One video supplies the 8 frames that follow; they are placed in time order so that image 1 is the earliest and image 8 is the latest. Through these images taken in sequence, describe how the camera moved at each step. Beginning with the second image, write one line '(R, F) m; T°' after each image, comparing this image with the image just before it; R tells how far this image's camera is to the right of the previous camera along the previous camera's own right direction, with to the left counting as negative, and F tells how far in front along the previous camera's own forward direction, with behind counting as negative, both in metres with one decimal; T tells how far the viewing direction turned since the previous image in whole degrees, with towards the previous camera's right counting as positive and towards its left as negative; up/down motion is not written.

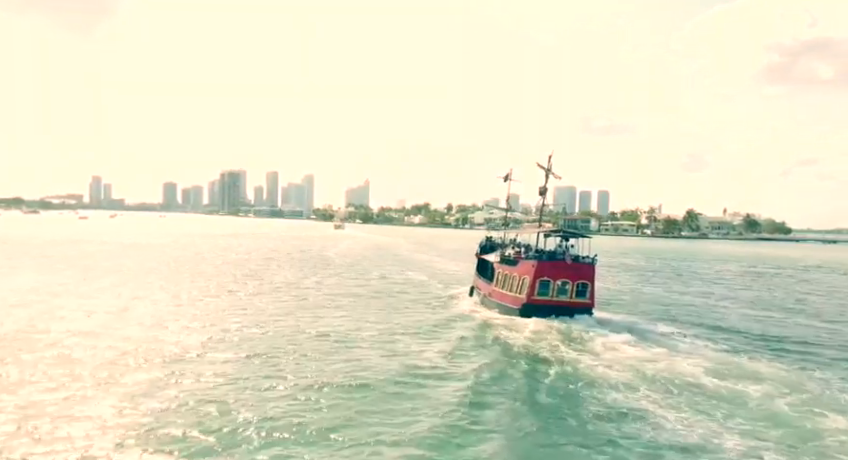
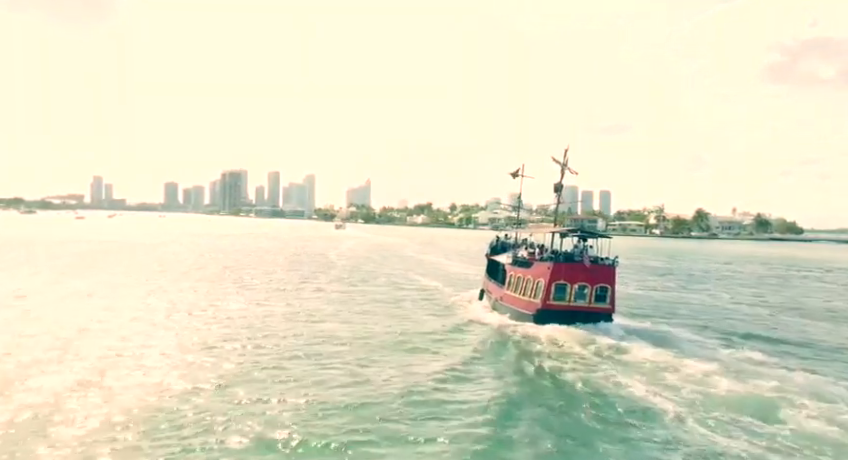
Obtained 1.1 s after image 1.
(-0.4, +2.3) m; 0°
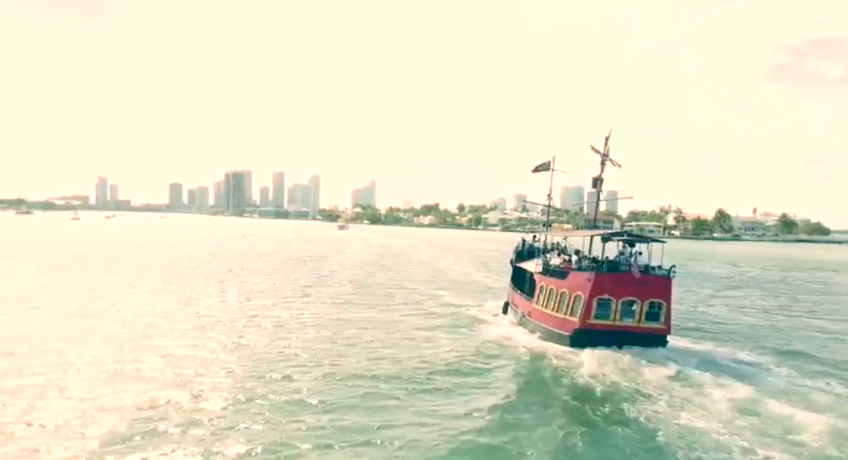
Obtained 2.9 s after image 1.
(-0.7, +4.9) m; 0°
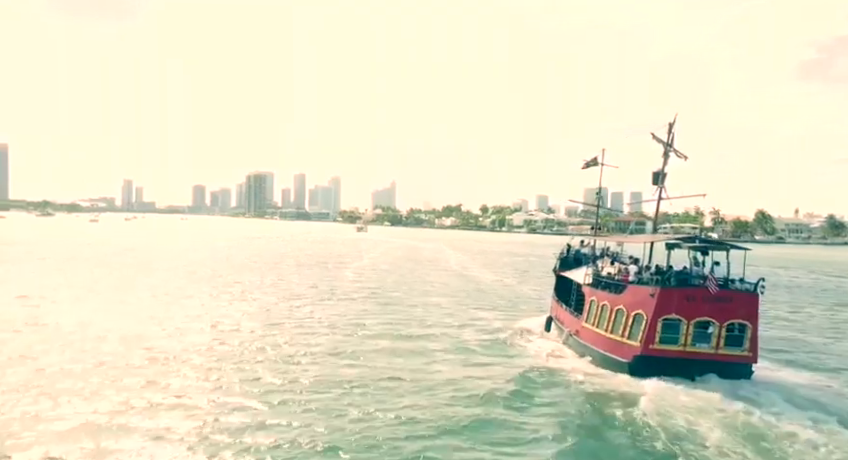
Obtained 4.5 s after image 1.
(-0.6, +4.1) m; -2°
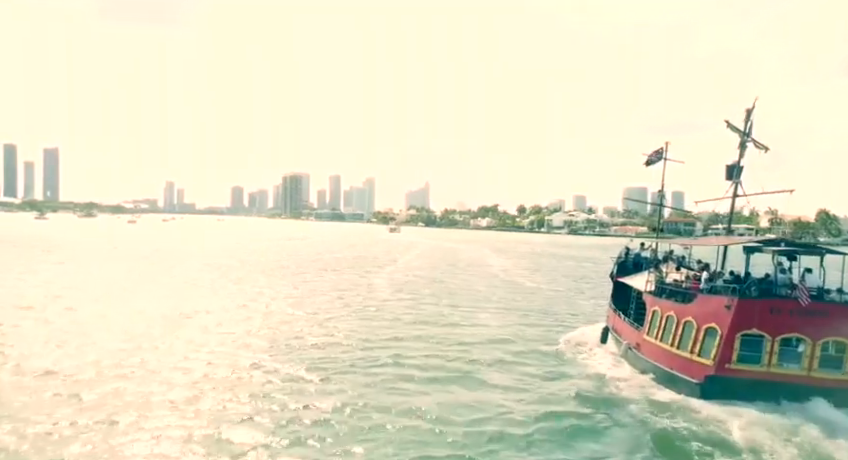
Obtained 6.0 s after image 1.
(-0.3, +2.8) m; -4°
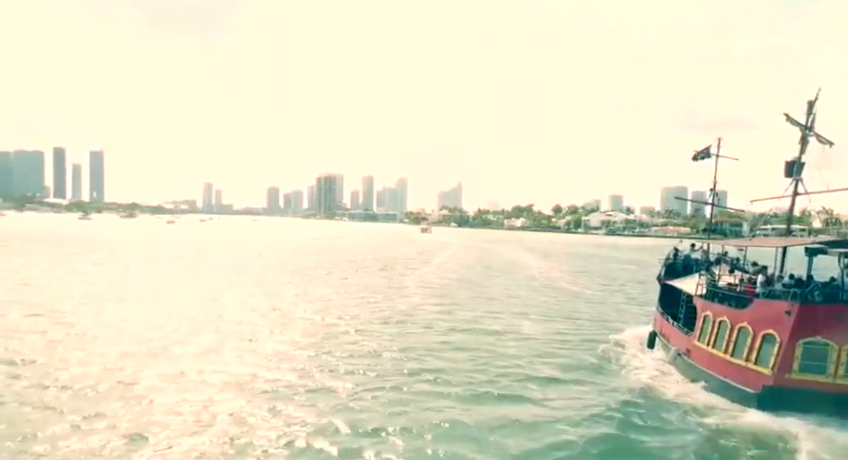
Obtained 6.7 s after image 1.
(-0.2, +0.8) m; -3°
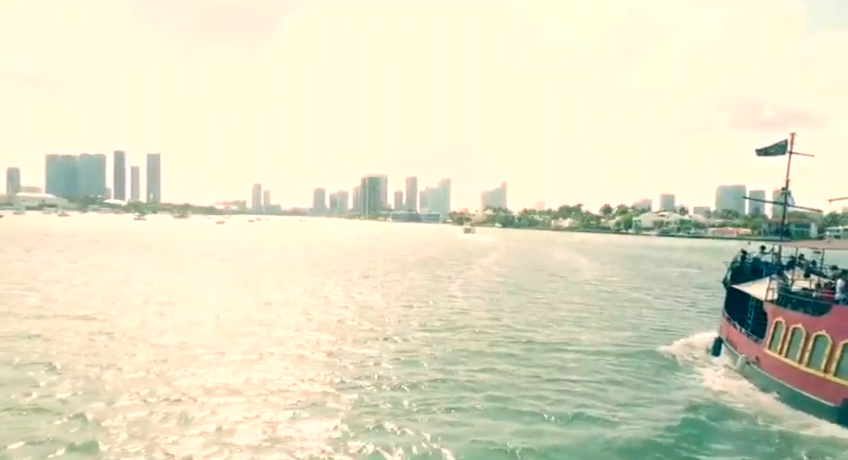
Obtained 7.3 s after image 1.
(-0.1, +1.0) m; -5°
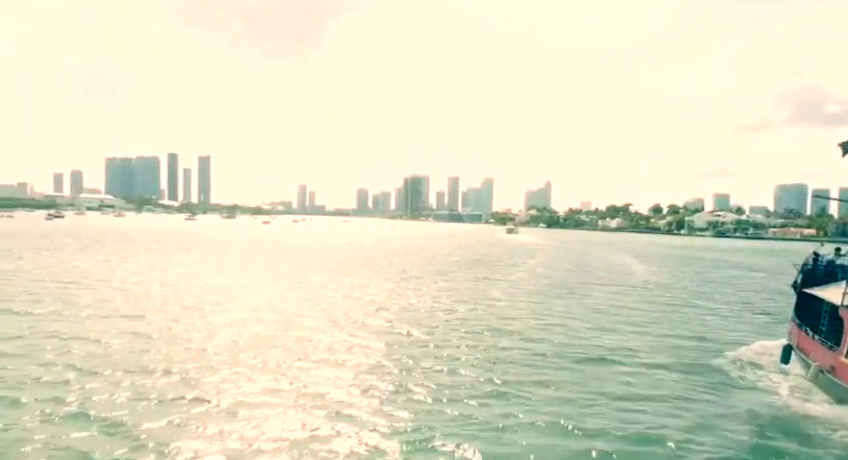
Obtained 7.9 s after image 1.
(-0.1, +0.9) m; -4°
